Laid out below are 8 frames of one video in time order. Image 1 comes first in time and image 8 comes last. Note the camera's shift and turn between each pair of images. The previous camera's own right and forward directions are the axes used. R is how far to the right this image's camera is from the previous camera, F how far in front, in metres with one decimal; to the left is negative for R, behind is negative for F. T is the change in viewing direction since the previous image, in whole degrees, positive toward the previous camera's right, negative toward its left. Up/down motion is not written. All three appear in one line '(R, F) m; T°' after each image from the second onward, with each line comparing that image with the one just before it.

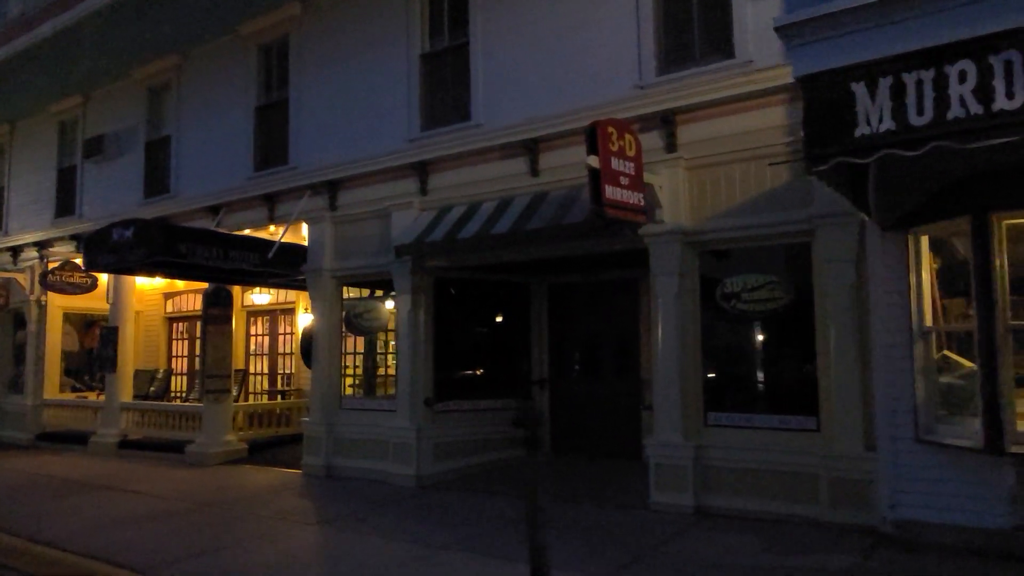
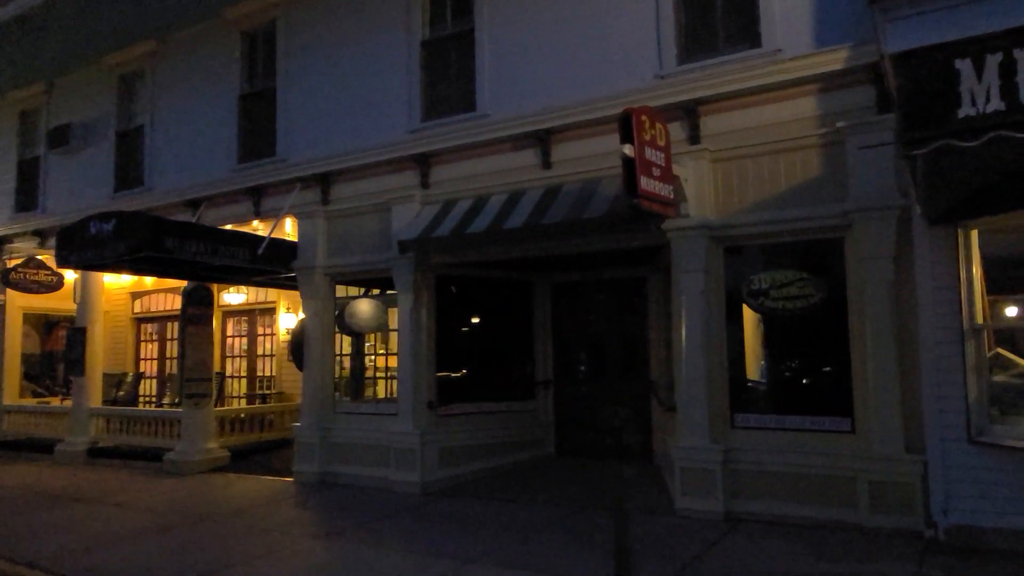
(-0.6, +0.4) m; +3°
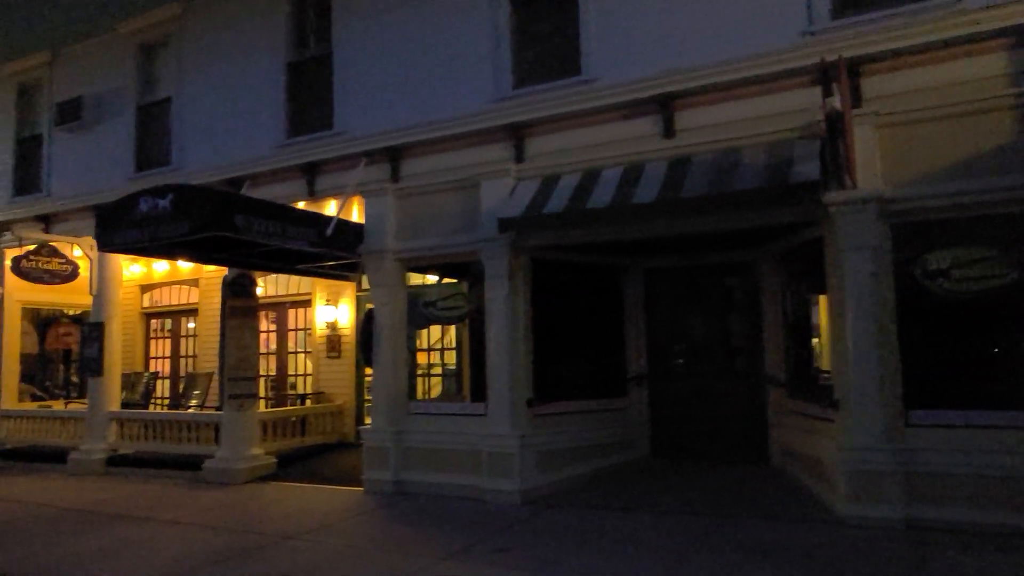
(-1.6, +1.0) m; +3°
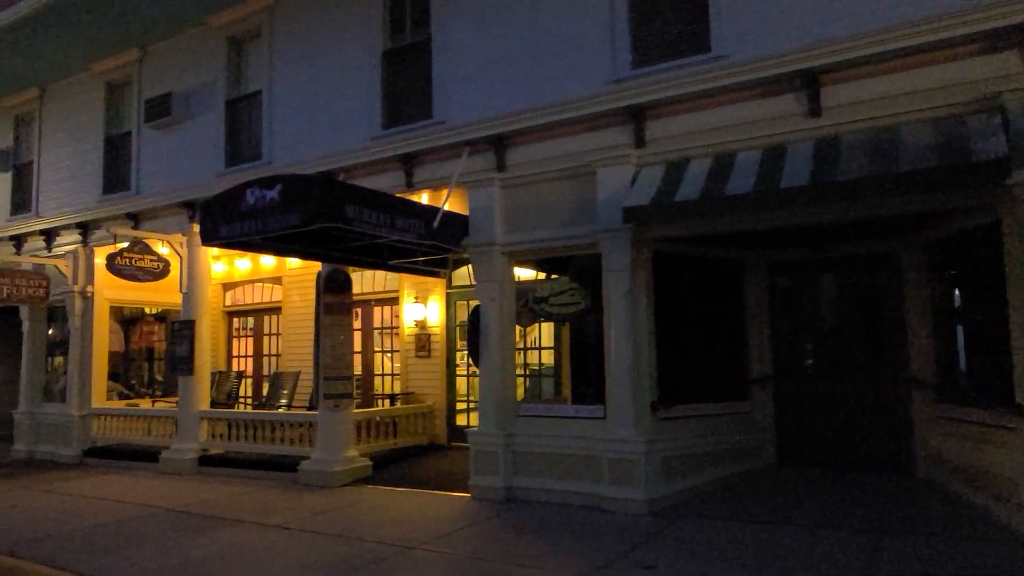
(-0.8, +0.5) m; -4°
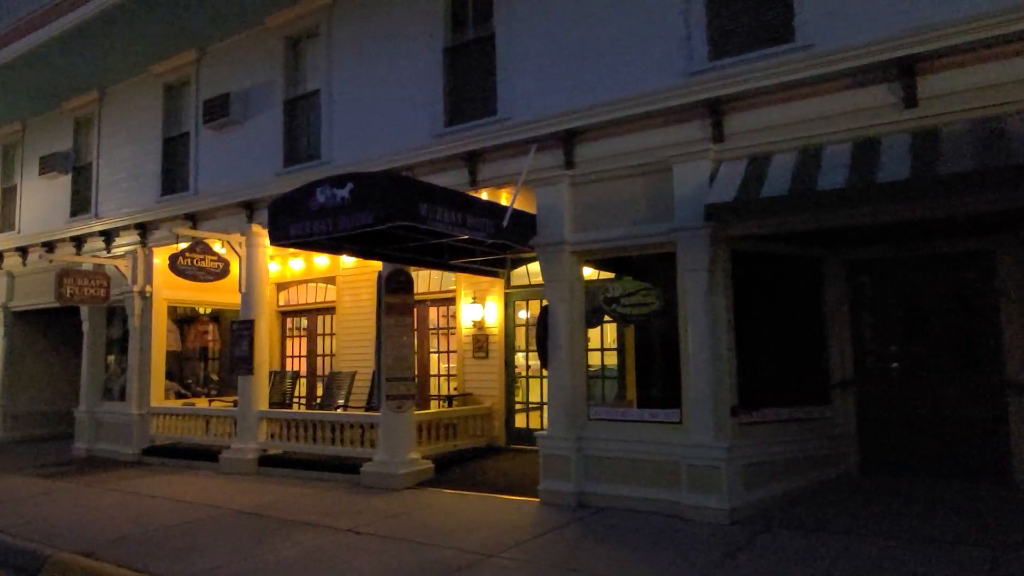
(-0.4, +0.2) m; -3°
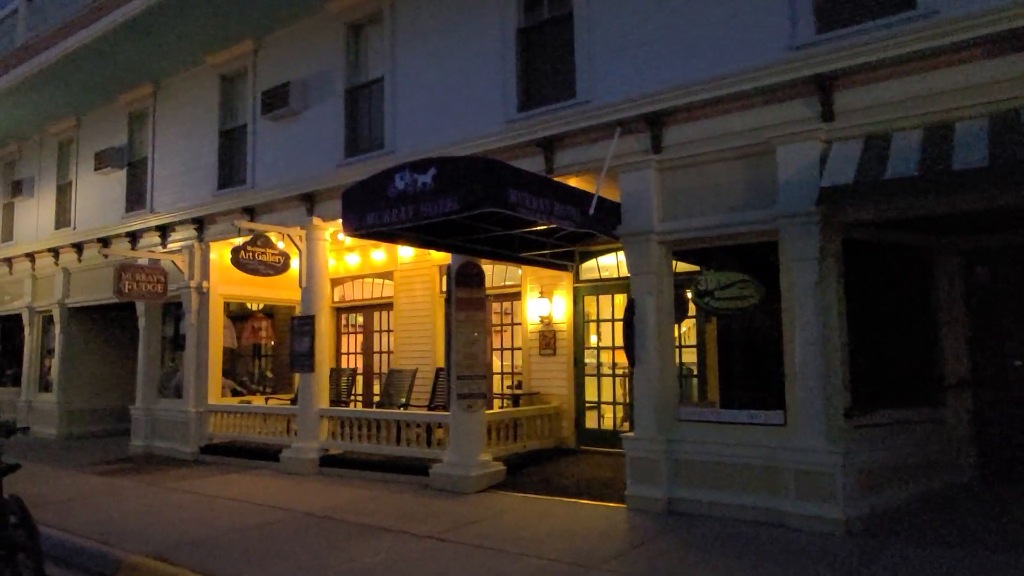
(-0.6, +0.5) m; -2°
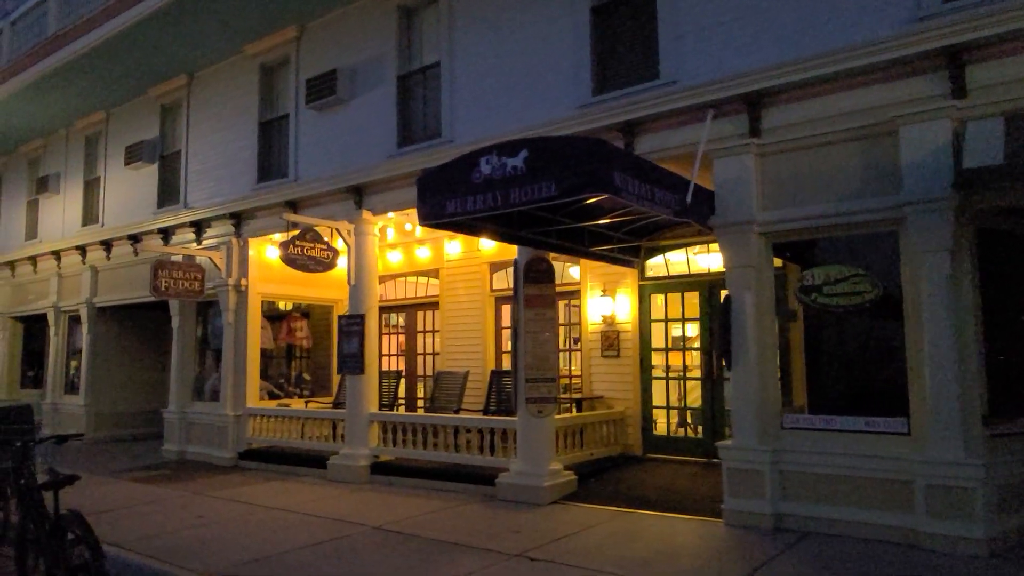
(-0.8, +0.6) m; -1°
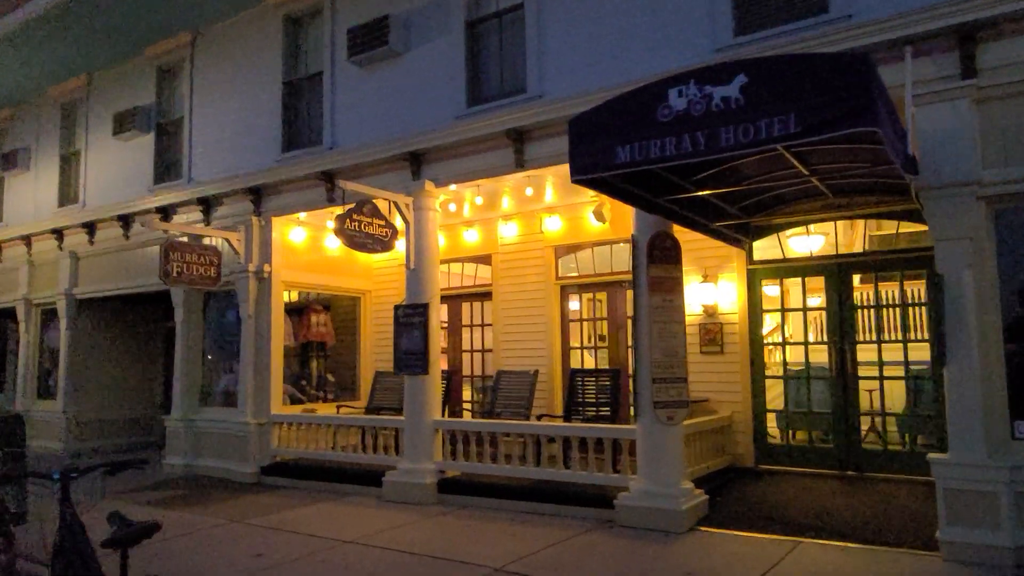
(-1.6, +1.6) m; +3°
